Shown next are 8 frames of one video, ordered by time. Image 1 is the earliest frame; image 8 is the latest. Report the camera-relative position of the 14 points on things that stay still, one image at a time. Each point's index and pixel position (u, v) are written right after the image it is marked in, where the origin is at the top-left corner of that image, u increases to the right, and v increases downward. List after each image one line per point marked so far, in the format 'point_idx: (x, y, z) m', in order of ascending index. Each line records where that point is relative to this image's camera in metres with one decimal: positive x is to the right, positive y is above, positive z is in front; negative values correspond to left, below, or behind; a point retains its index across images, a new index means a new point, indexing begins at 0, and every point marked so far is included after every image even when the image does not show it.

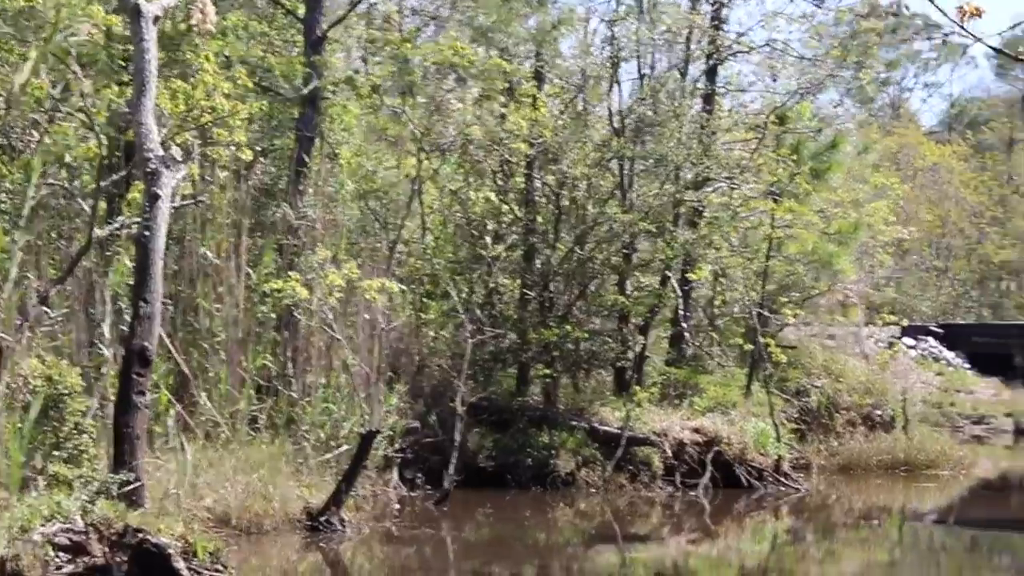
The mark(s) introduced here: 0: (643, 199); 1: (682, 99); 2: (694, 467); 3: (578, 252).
0: (+0.9, +0.6, +13.7) m
1: (+1.2, +1.4, +14.1) m
2: (+1.2, -1.2, +13.4) m
3: (+0.4, +0.2, +13.5) m
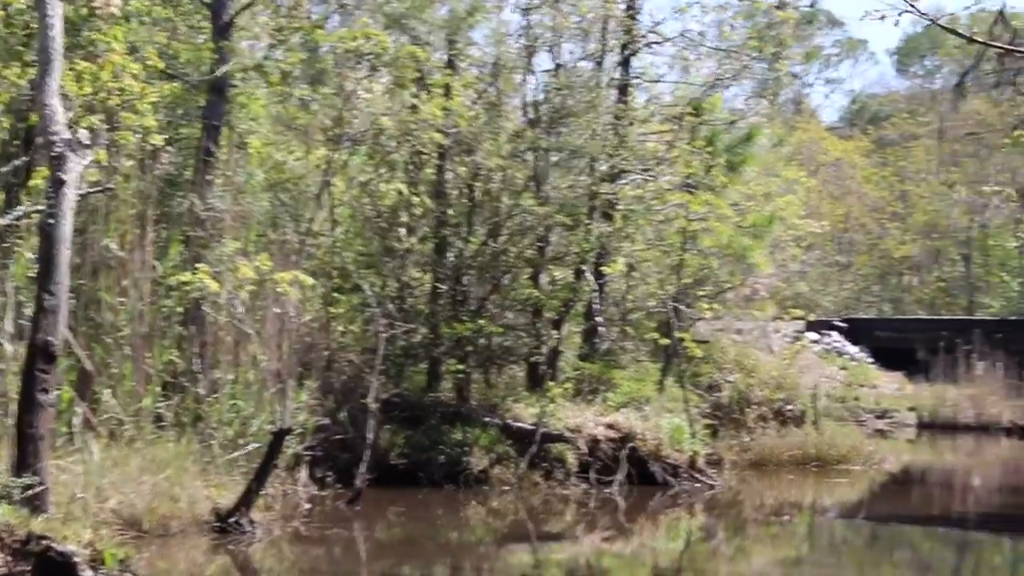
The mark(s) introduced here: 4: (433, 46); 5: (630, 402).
0: (+0.3, +0.7, +13.4) m
1: (+0.6, +1.4, +13.9) m
2: (+0.6, -1.2, +13.2) m
3: (-0.1, +0.3, +13.3) m
4: (-0.5, +1.6, +13.5) m
5: (+0.8, -0.8, +14.0) m
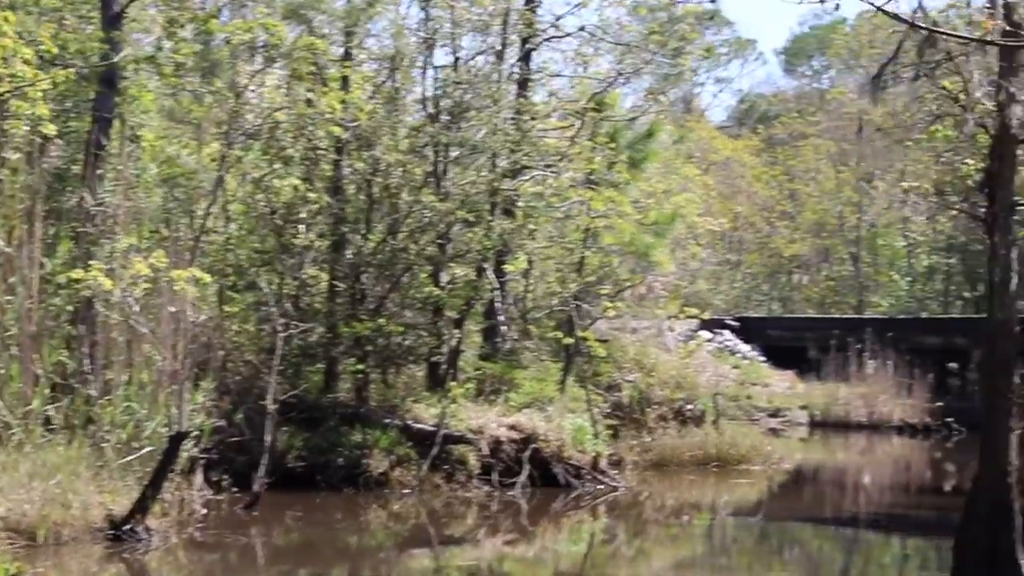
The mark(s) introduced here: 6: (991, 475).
0: (-0.3, +0.7, +13.1) m
1: (-0.1, +1.4, +13.6) m
2: (0.0, -1.2, +12.9) m
3: (-0.8, +0.3, +12.9) m
4: (-1.2, +1.7, +13.2) m
5: (+0.1, -0.8, +13.8) m
6: (+1.8, -0.7, +7.6) m
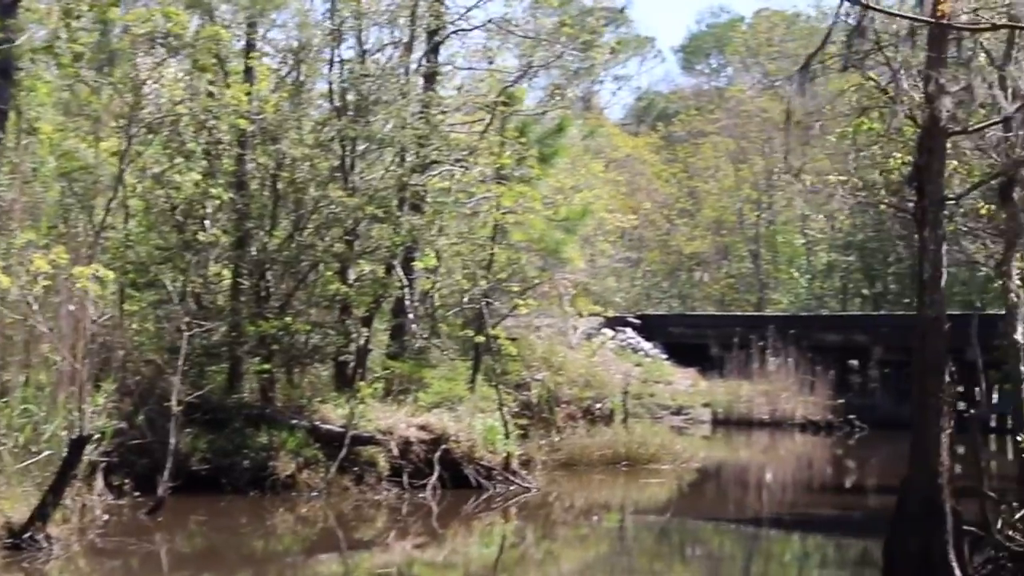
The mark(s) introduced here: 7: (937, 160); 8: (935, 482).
0: (-0.9, +0.7, +12.8) m
1: (-0.7, +1.4, +13.3) m
2: (-0.6, -1.1, +12.6) m
3: (-1.4, +0.3, +12.6) m
4: (-1.8, +1.7, +12.8) m
5: (-0.5, -0.8, +13.5) m
6: (+1.5, -0.7, +7.4) m
7: (+1.6, +0.5, +7.5) m
8: (+1.6, -0.7, +7.3) m
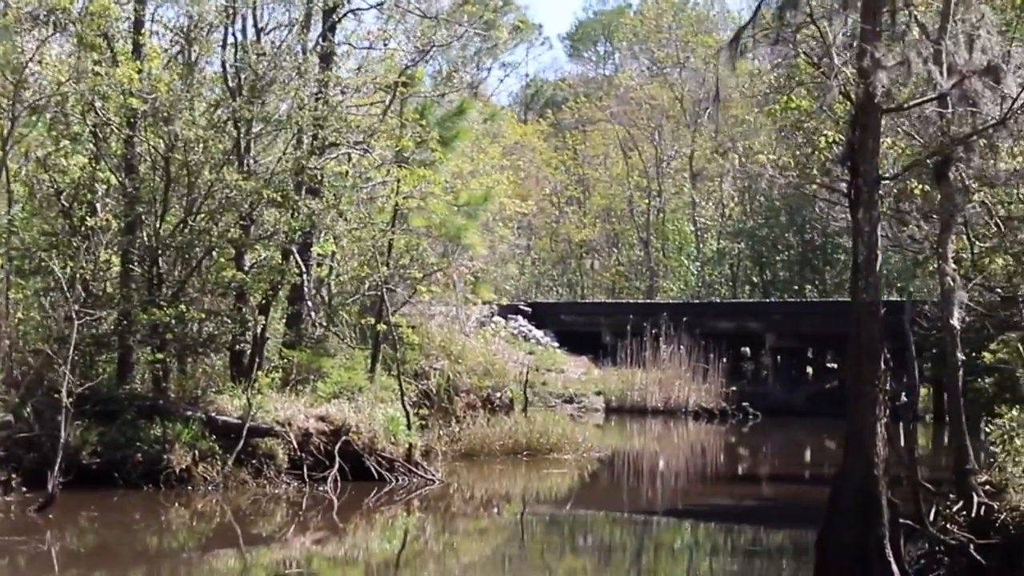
0: (-1.5, +0.8, +12.4) m
1: (-1.4, +1.5, +12.9) m
2: (-1.2, -1.0, +12.2) m
3: (-2.0, +0.4, +12.1) m
4: (-2.4, +1.8, +12.3) m
5: (-1.1, -0.7, +13.1) m
6: (+1.2, -0.6, +7.1) m
7: (+1.3, +0.5, +7.2) m
8: (+1.3, -0.7, +7.0) m
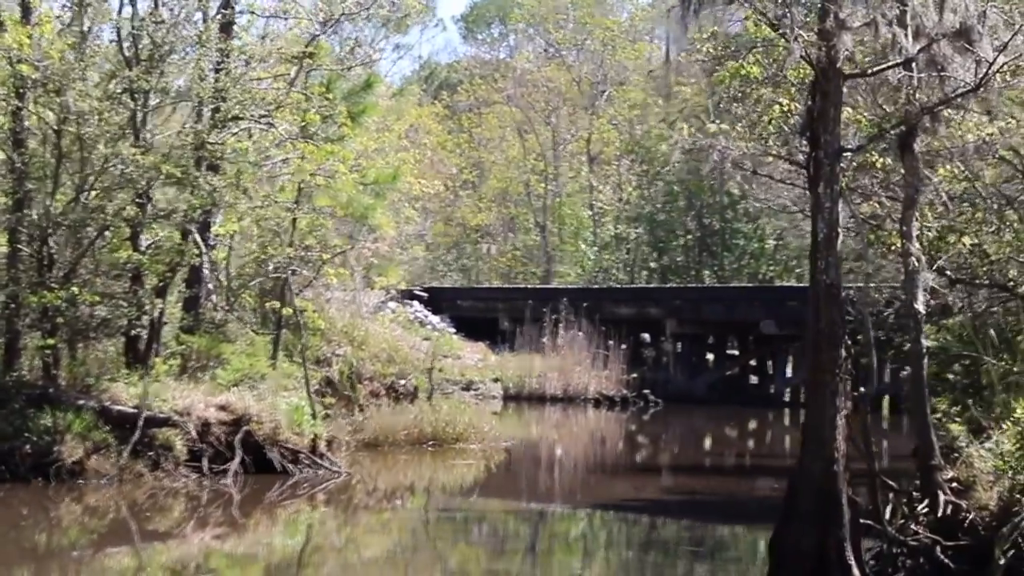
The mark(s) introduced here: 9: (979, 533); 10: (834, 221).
0: (-2.1, +0.9, +11.7) m
1: (-1.9, +1.6, +12.2) m
2: (-1.7, -0.9, +11.5) m
3: (-2.5, +0.5, +11.4) m
4: (-2.9, +1.9, +11.6) m
5: (-1.7, -0.6, +12.4) m
6: (+1.0, -0.6, +6.6) m
7: (+1.1, +0.6, +6.7) m
8: (+1.0, -0.6, +6.5) m
9: (+1.5, -0.8, +6.5) m
10: (+1.1, +0.2, +6.7) m
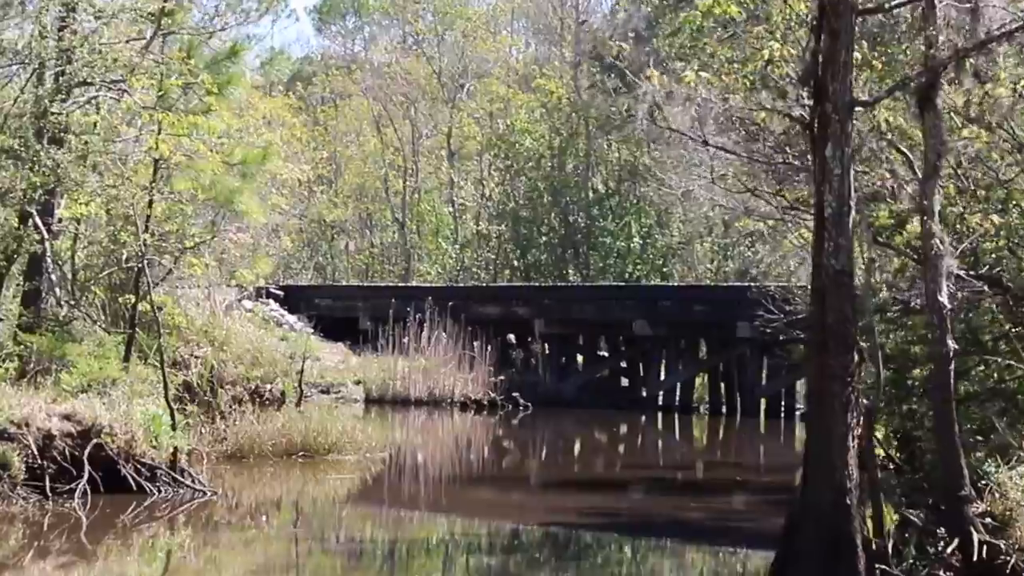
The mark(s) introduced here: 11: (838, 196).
0: (-2.6, +0.9, +10.1) m
1: (-2.5, +1.7, +10.6) m
2: (-2.2, -0.9, +10.0) m
3: (-3.0, +0.6, +9.8) m
4: (-3.5, +1.9, +9.9) m
5: (-2.3, -0.5, +10.9) m
6: (+0.8, -0.5, +5.3) m
7: (+0.9, +0.6, +5.4) m
8: (+0.9, -0.6, +5.2) m
9: (+1.3, -0.8, +5.2) m
10: (+0.9, +0.3, +5.4) m
11: (+0.9, +0.3, +5.4) m
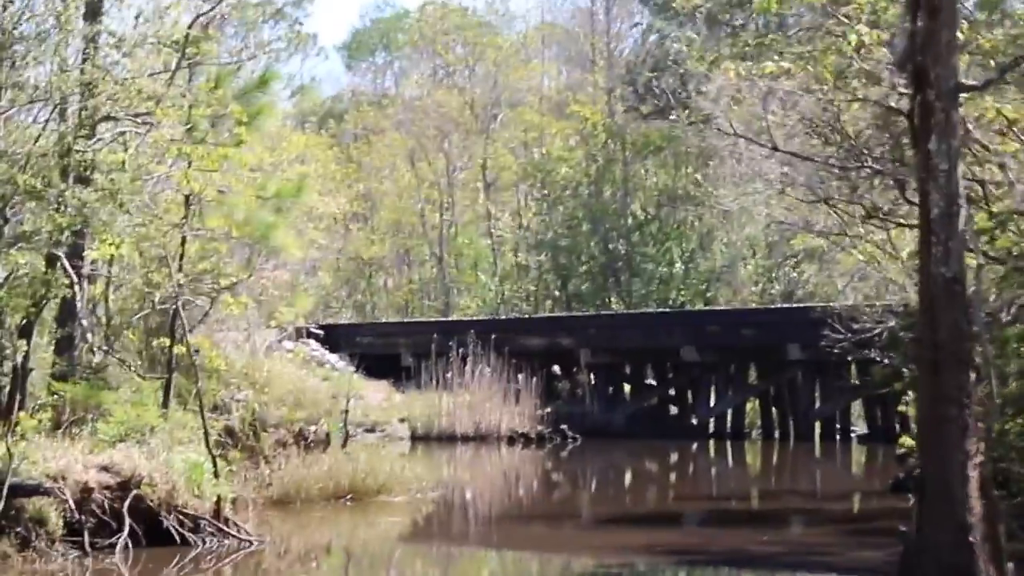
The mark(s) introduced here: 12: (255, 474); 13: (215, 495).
0: (-2.4, +0.7, +9.7) m
1: (-2.3, +1.4, +10.2) m
2: (-2.0, -1.1, +9.5) m
3: (-2.8, +0.3, +9.4) m
4: (-3.3, +1.7, +9.5) m
5: (-2.0, -0.8, +10.4) m
6: (+1.0, -0.6, +4.8) m
7: (+1.0, +0.6, +4.9) m
8: (+1.1, -0.6, +4.7) m
9: (+1.5, -0.8, +4.7) m
10: (+1.0, +0.2, +4.9) m
11: (+1.0, +0.2, +4.8) m
12: (-1.6, -1.2, +12.8) m
13: (-1.5, -1.0, +10.1) m
